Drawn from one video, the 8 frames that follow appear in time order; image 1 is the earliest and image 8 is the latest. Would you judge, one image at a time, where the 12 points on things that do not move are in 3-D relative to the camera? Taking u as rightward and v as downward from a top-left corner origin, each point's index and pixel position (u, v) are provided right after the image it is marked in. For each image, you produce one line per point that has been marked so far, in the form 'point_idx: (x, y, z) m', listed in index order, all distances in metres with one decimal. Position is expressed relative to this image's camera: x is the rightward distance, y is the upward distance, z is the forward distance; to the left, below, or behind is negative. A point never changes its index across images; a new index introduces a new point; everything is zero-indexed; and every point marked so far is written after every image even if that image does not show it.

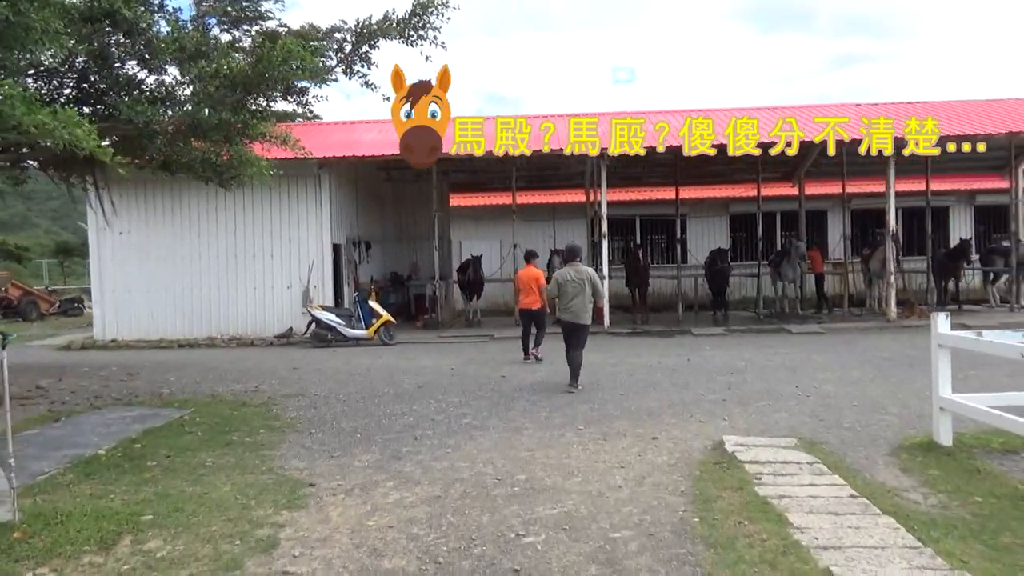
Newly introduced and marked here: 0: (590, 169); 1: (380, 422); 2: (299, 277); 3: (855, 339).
0: (+1.6, +2.5, +16.1) m
1: (-1.1, -1.1, +6.5) m
2: (-3.6, +0.2, +13.3) m
3: (+4.9, -0.7, +11.3) m
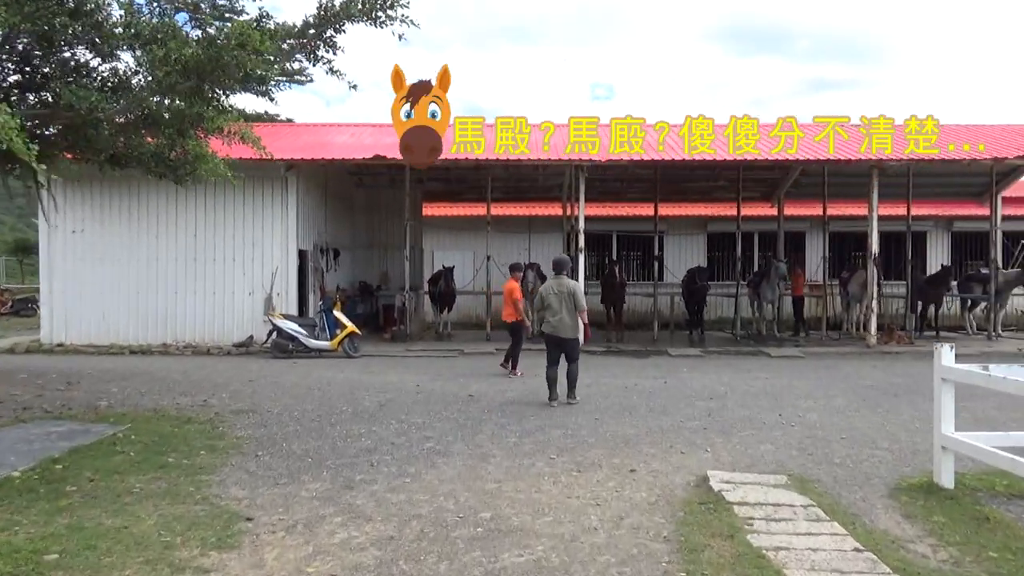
0: (+1.1, +2.1, +15.8) m
1: (-1.3, -1.2, +6.0) m
2: (-4.0, +0.1, +12.7) m
3: (+4.5, -1.1, +11.0) m
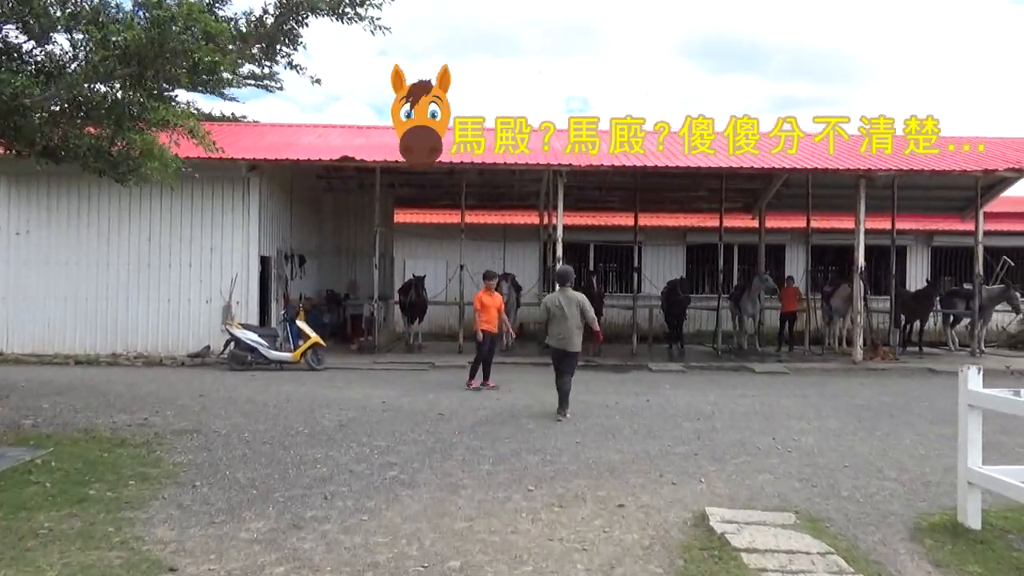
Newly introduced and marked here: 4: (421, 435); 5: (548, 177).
0: (+0.6, +1.9, +15.2) m
1: (-1.5, -1.2, +5.3) m
2: (-4.4, 0.0, +12.0) m
3: (+4.2, -1.3, +10.5) m
4: (-0.8, -1.2, +6.7) m
5: (+0.6, +2.0, +14.1) m
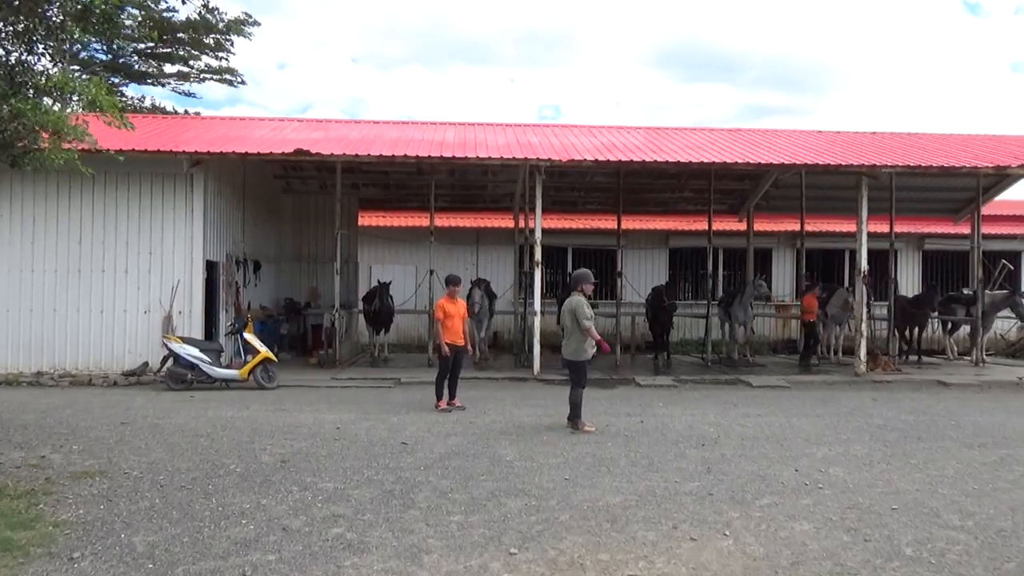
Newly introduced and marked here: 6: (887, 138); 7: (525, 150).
0: (+0.1, +1.8, +14.1) m
1: (-1.6, -1.3, +4.2) m
2: (-4.8, -0.2, +10.7) m
3: (+3.9, -1.3, +9.5) m
4: (-0.9, -1.3, +5.6) m
5: (+0.2, +1.9, +13.0) m
6: (+6.3, +2.6, +13.3) m
7: (+0.2, +2.0, +11.4) m
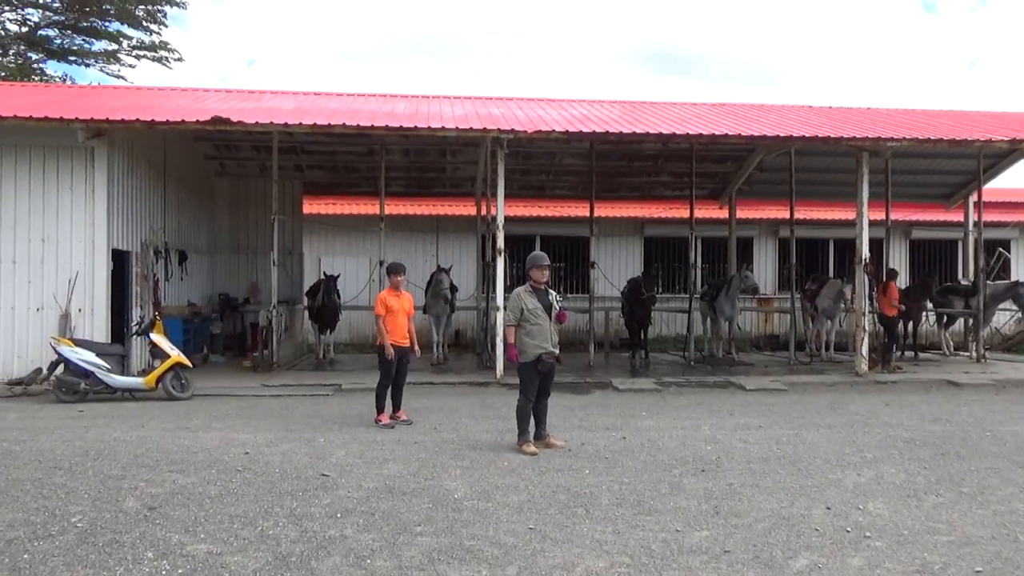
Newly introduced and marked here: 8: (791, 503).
0: (-0.5, +1.9, +12.7) m
1: (-1.9, -1.2, +2.7) m
2: (-5.3, -0.1, +9.1) m
3: (+3.4, -1.2, +8.3) m
4: (-1.2, -1.2, +4.1) m
5: (-0.4, +2.0, +11.6) m
6: (+5.7, +2.7, +12.2) m
7: (-0.3, +2.1, +9.9) m
8: (+1.6, -1.3, +4.6) m
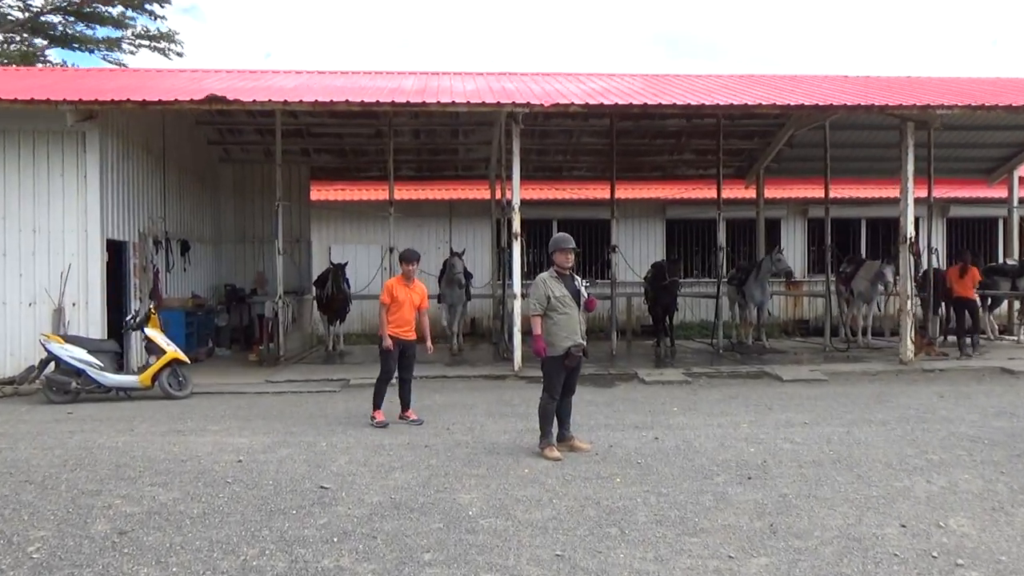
0: (-0.2, +2.1, +12.1) m
1: (-1.8, -1.2, +2.1) m
2: (-5.1, 0.0, +8.6) m
3: (+3.6, -1.0, +7.6) m
4: (-1.1, -1.2, +3.6) m
5: (-0.2, +2.2, +10.9) m
6: (+5.9, +3.0, +11.4) m
7: (-0.2, +2.3, +9.3) m
8: (+1.7, -1.2, +4.0) m
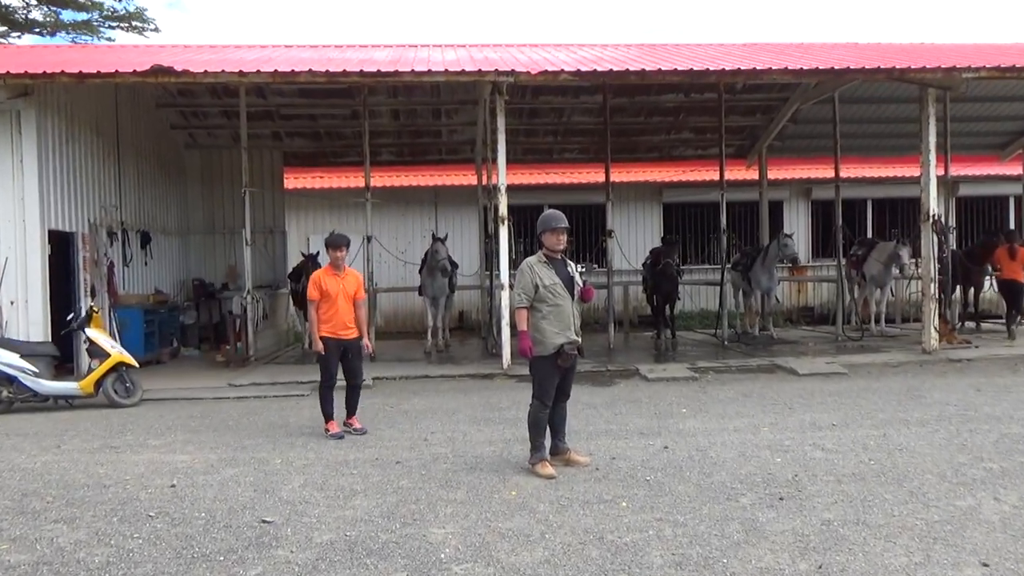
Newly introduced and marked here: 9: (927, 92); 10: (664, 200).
0: (-0.4, +2.3, +11.2) m
1: (-1.8, -1.2, +1.3) m
2: (-5.2, 0.0, +7.7) m
3: (+3.5, -0.9, +6.8) m
4: (-1.2, -1.2, +2.7) m
5: (-0.4, +2.3, +10.1) m
6: (+5.7, +3.2, +10.6) m
7: (-0.3, +2.4, +8.4) m
8: (+1.7, -1.1, +3.2) m
9: (+4.7, +2.2, +8.9) m
10: (+2.6, +1.5, +13.5) m
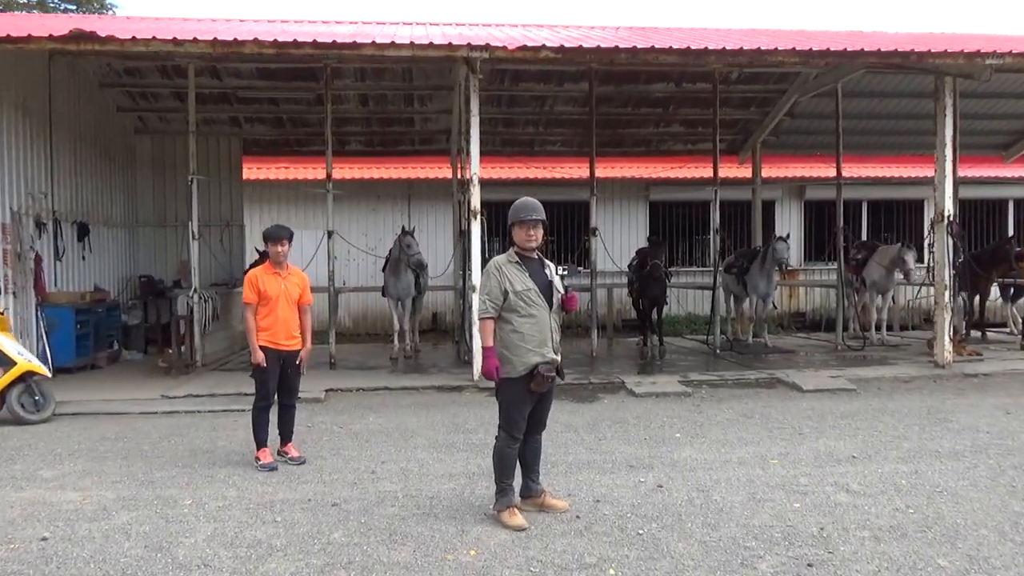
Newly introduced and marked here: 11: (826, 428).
0: (-0.7, +2.2, +10.3) m
1: (-2.0, -1.2, +0.4) m
2: (-5.5, +0.1, +6.8) m
3: (+3.3, -1.0, +6.0) m
4: (-1.3, -1.2, +1.8) m
5: (-0.6, +2.3, +9.2) m
6: (+5.5, +3.1, +9.8) m
7: (-0.6, +2.4, +7.6) m
8: (+1.5, -1.1, +2.4) m
9: (+4.4, +2.1, +8.1) m
10: (+2.3, +1.5, +12.7) m
11: (+2.2, -1.0, +5.6) m
